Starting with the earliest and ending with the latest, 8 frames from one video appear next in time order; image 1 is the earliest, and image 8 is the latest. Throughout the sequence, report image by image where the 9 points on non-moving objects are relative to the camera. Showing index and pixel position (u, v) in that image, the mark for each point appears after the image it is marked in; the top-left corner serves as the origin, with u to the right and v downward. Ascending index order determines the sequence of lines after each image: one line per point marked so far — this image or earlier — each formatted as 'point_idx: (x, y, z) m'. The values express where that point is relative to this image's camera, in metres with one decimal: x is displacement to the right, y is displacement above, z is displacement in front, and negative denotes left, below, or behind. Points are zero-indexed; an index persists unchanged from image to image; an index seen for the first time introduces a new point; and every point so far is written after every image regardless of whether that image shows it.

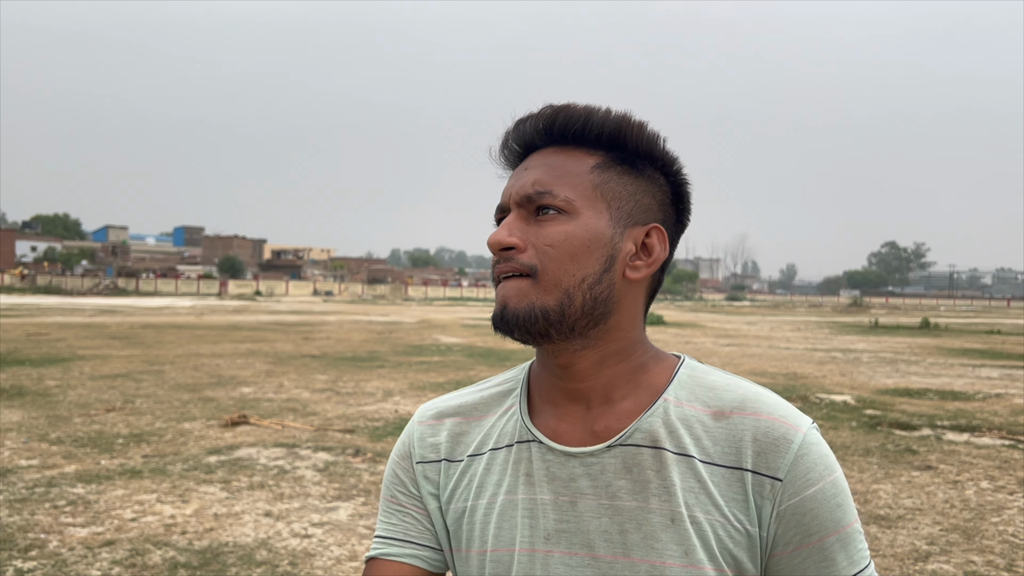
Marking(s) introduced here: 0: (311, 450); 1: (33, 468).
0: (-1.8, -1.4, +7.1) m
1: (-3.7, -1.4, +6.1) m
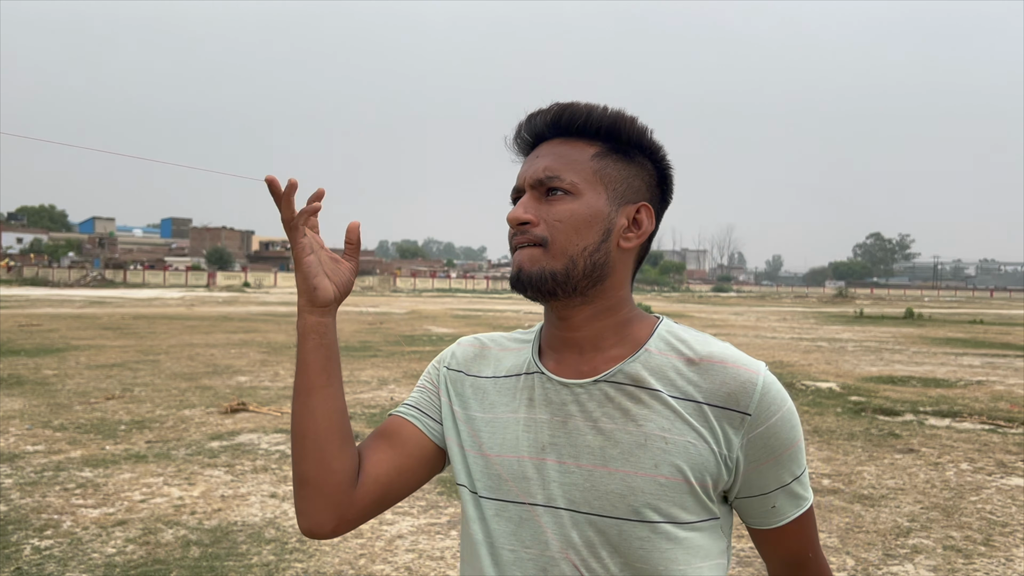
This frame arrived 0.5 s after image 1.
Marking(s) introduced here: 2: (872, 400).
0: (-1.8, -1.3, +7.2) m
1: (-3.7, -1.3, +6.2) m
2: (+4.8, -1.5, +10.7) m
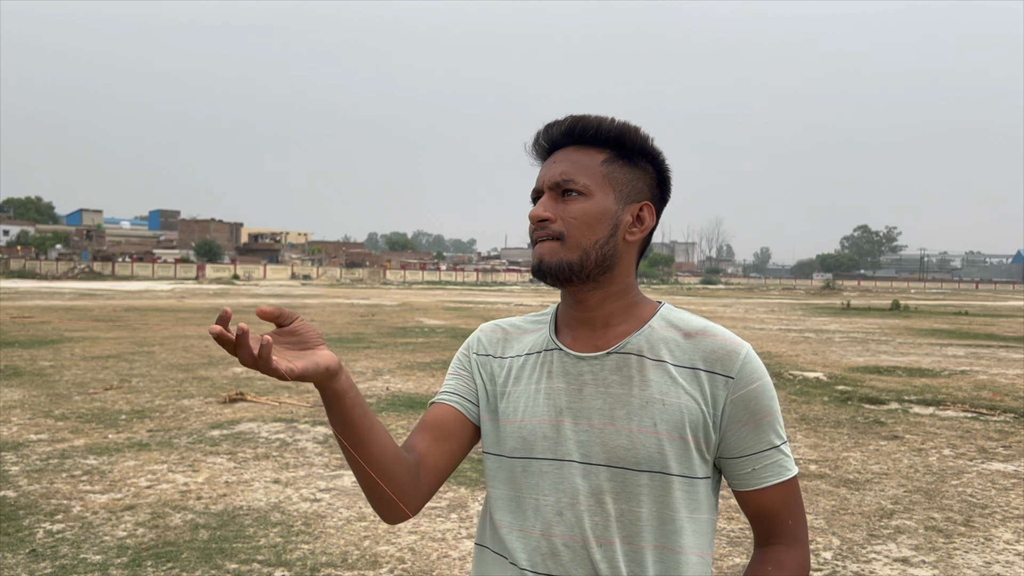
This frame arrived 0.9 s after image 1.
0: (-1.9, -1.3, +7.3) m
1: (-3.7, -1.2, +6.3) m
2: (+4.7, -1.4, +10.9) m
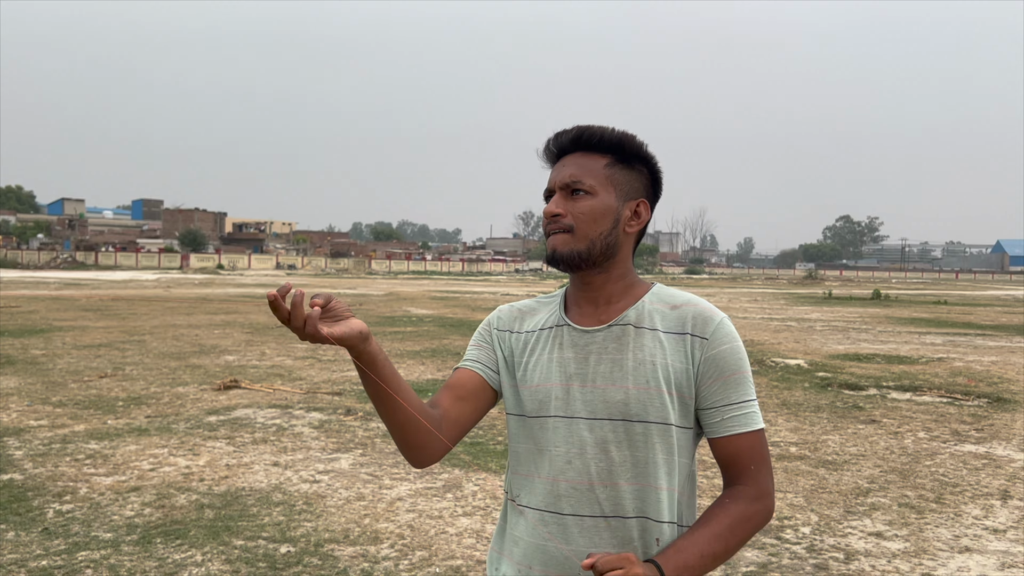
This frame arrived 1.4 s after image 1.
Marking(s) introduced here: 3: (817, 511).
0: (-2.0, -1.1, +7.5) m
1: (-3.8, -1.1, +6.4) m
2: (+4.6, -1.2, +11.2) m
3: (+1.9, -1.4, +5.1) m
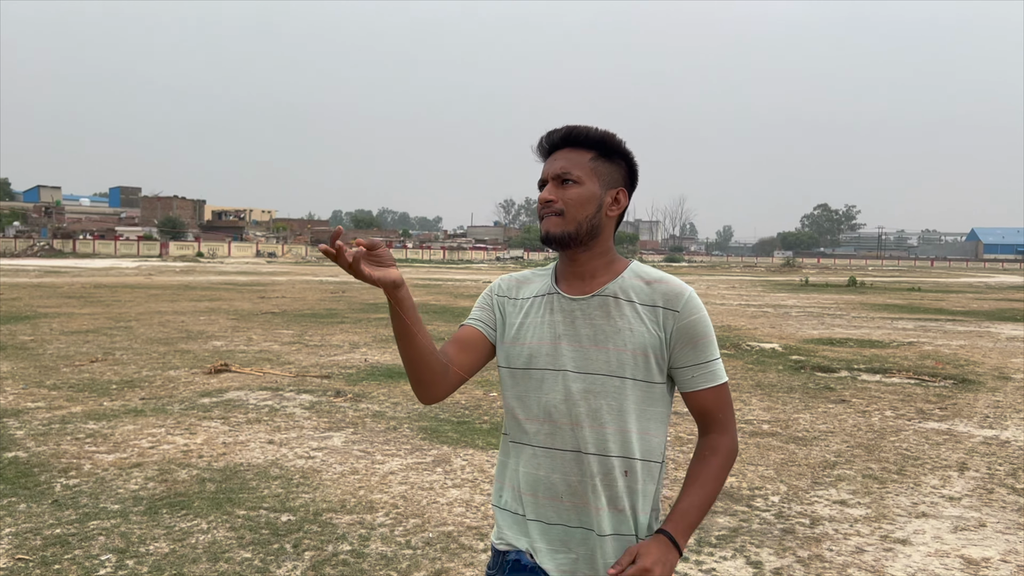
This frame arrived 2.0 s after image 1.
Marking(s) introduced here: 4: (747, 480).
0: (-2.1, -1.0, +7.7) m
1: (-3.9, -1.0, +6.6) m
2: (+4.3, -1.0, +11.6) m
3: (+1.9, -1.3, +5.4) m
4: (+1.6, -1.3, +5.4) m
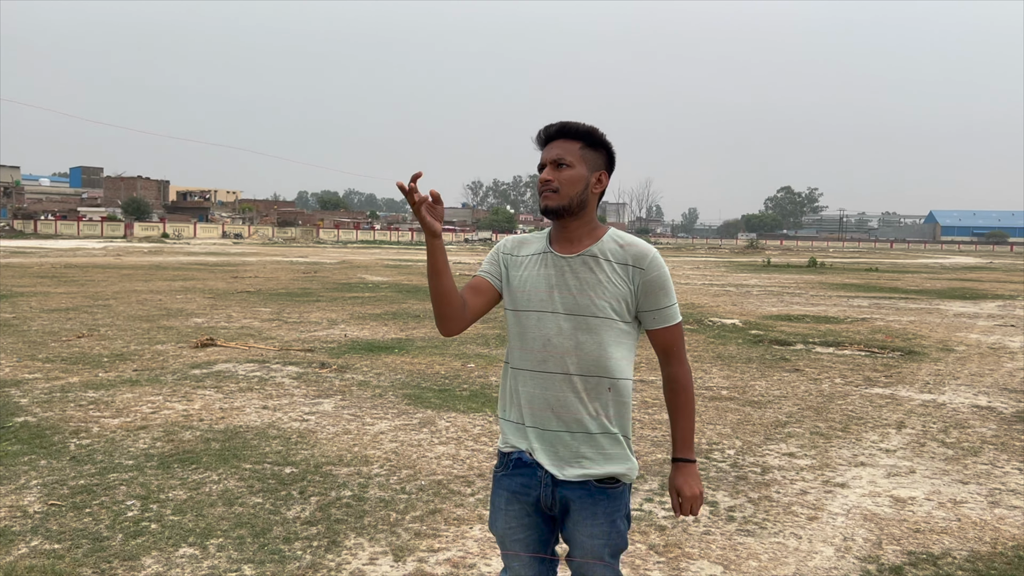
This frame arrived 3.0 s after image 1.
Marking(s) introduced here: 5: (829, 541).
0: (-2.4, -0.8, +8.1) m
1: (-4.1, -0.8, +6.9) m
2: (+3.9, -0.7, +12.2) m
3: (+1.7, -1.1, +5.9) m
4: (+1.4, -1.1, +5.9) m
5: (+1.5, -1.2, +3.9) m
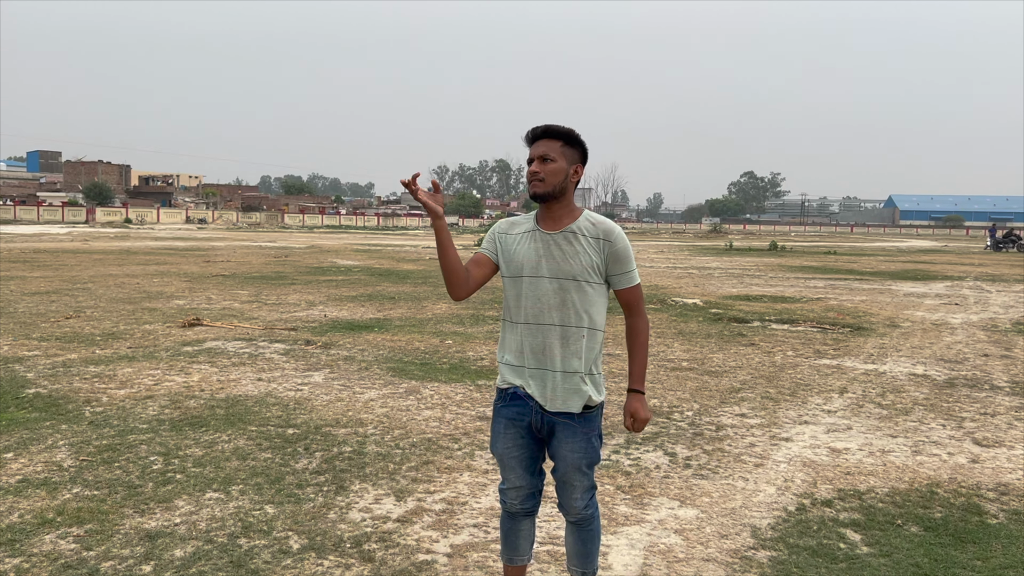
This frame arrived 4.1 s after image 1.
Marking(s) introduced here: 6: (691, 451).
0: (-2.6, -0.6, +8.5) m
1: (-4.3, -0.6, +7.2) m
2: (+3.5, -0.4, +12.9) m
3: (+1.5, -0.9, +6.5) m
4: (+1.3, -0.9, +6.5) m
5: (+1.5, -1.1, +4.5) m
6: (+1.1, -1.0, +5.1) m
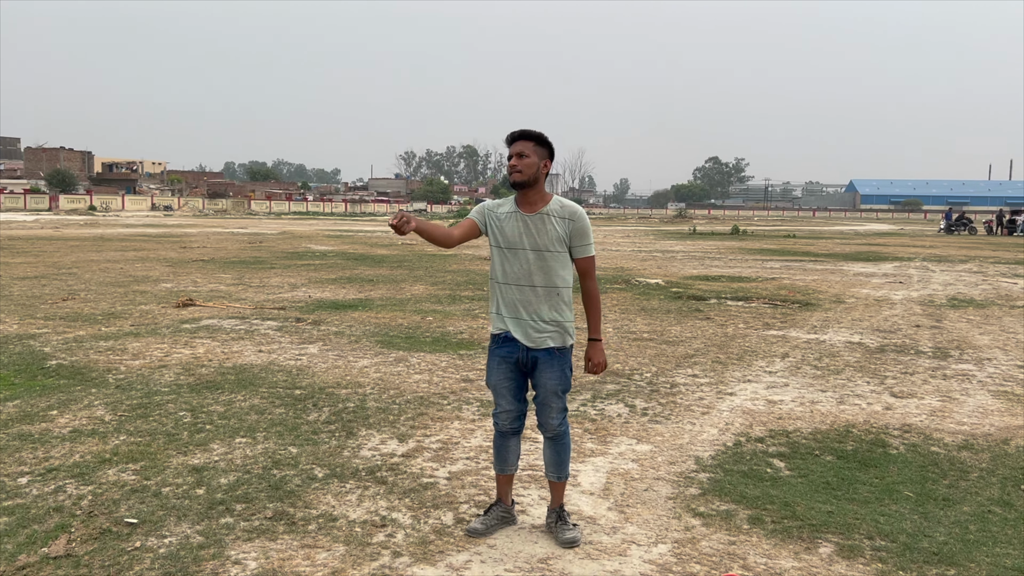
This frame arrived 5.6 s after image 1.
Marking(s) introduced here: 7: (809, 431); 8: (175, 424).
0: (-2.9, -0.4, +9.1) m
1: (-4.5, -0.4, +7.8) m
2: (+3.0, 0.0, +13.7) m
3: (+1.3, -0.7, +7.3) m
4: (+1.1, -0.7, +7.3) m
5: (+1.4, -0.9, +5.3) m
6: (+1.0, -0.8, +5.8) m
7: (+1.9, -0.9, +5.2) m
8: (-2.1, -0.8, +4.9) m
